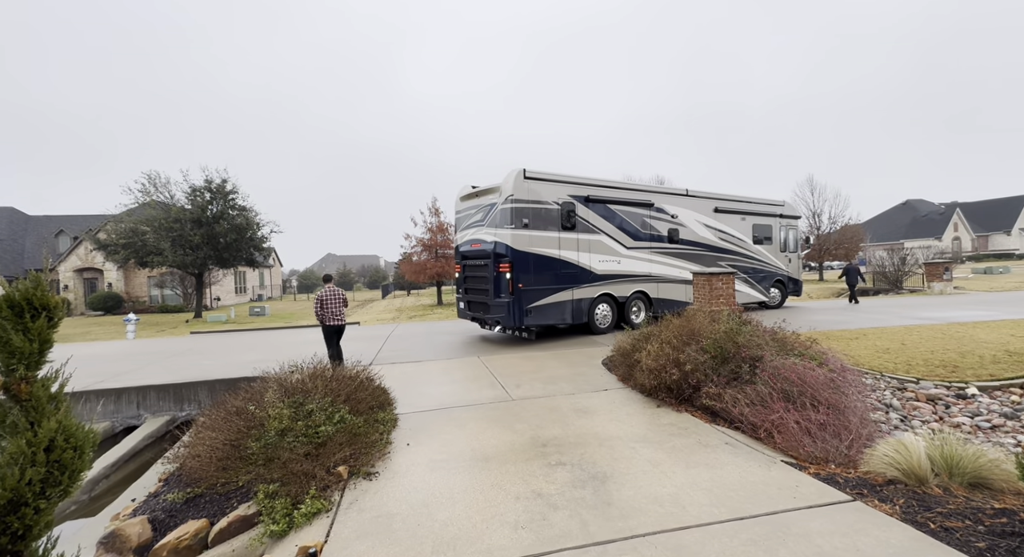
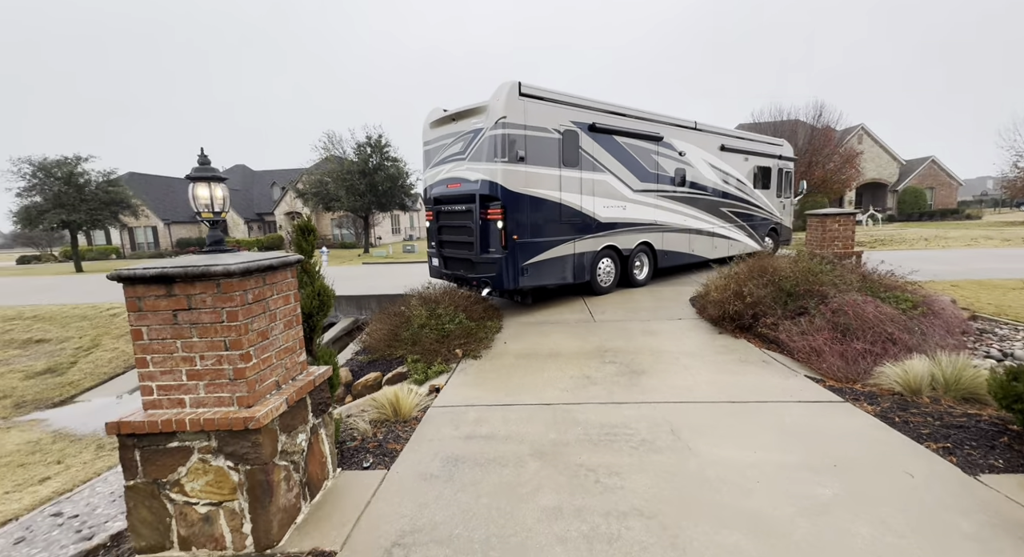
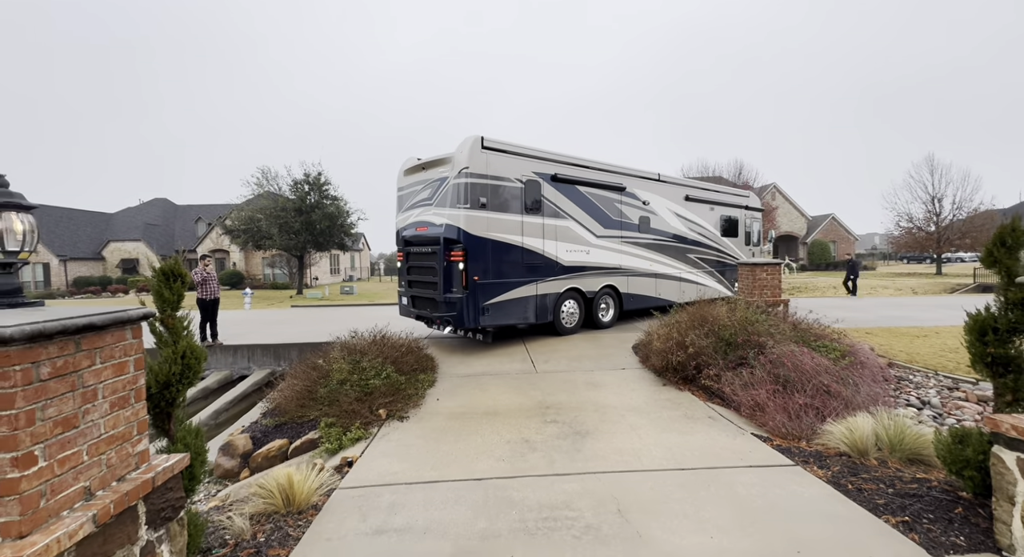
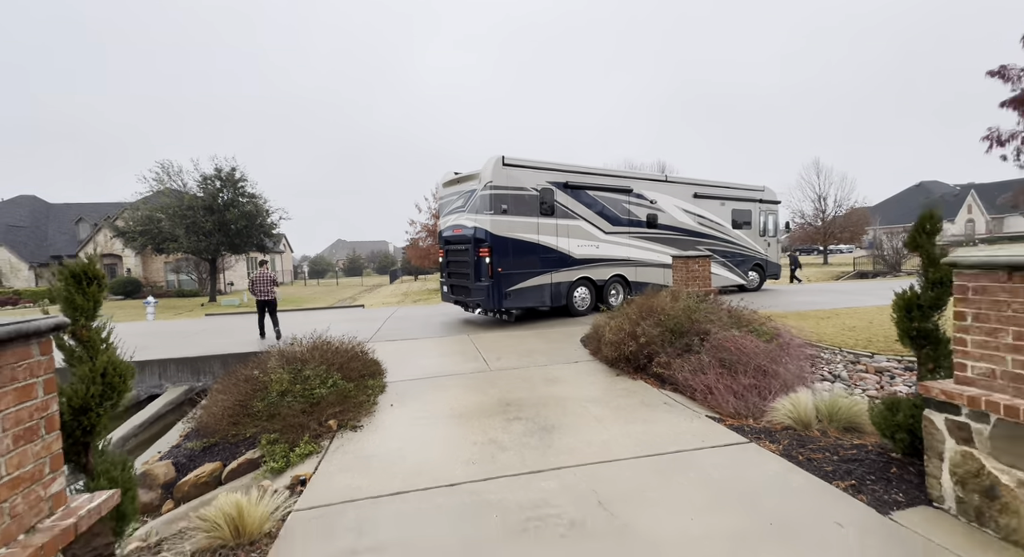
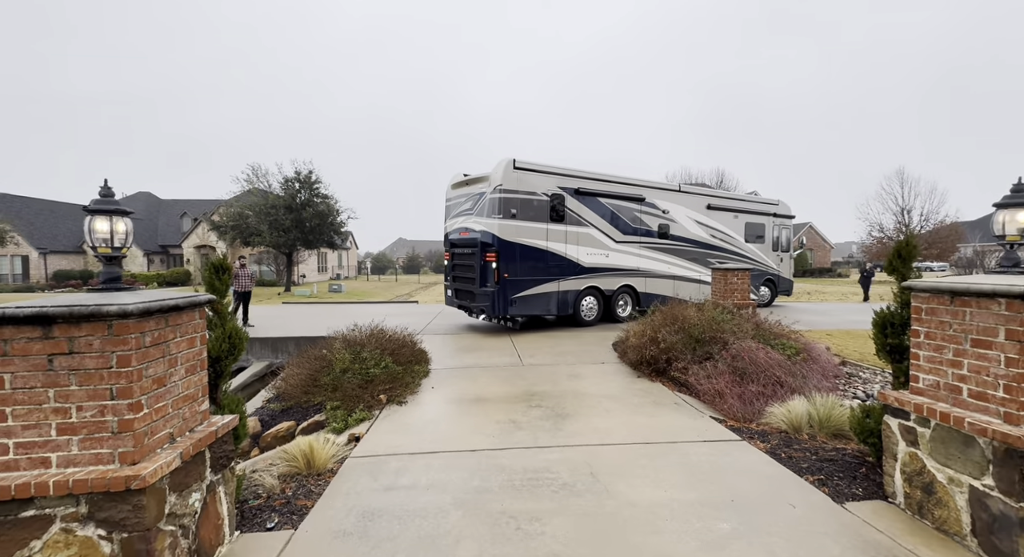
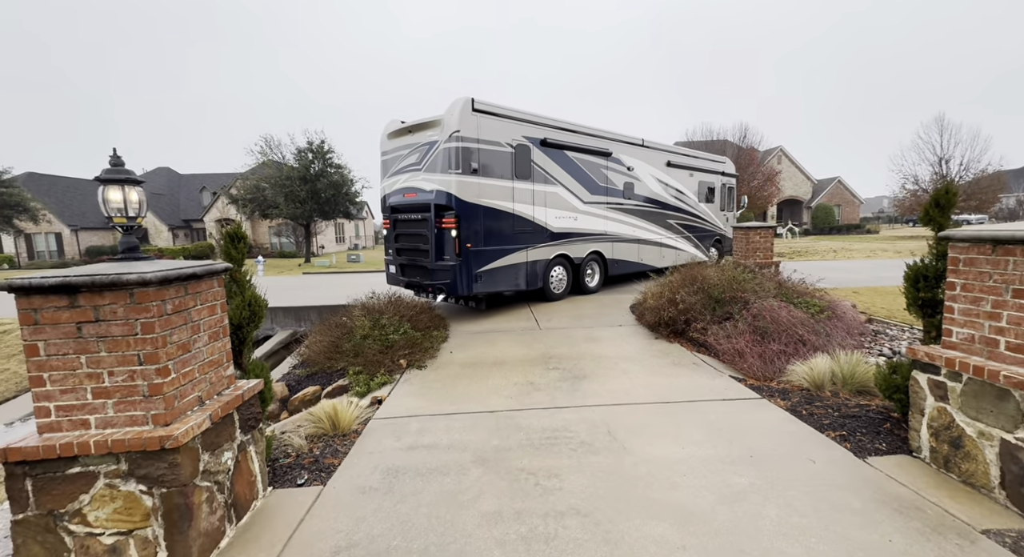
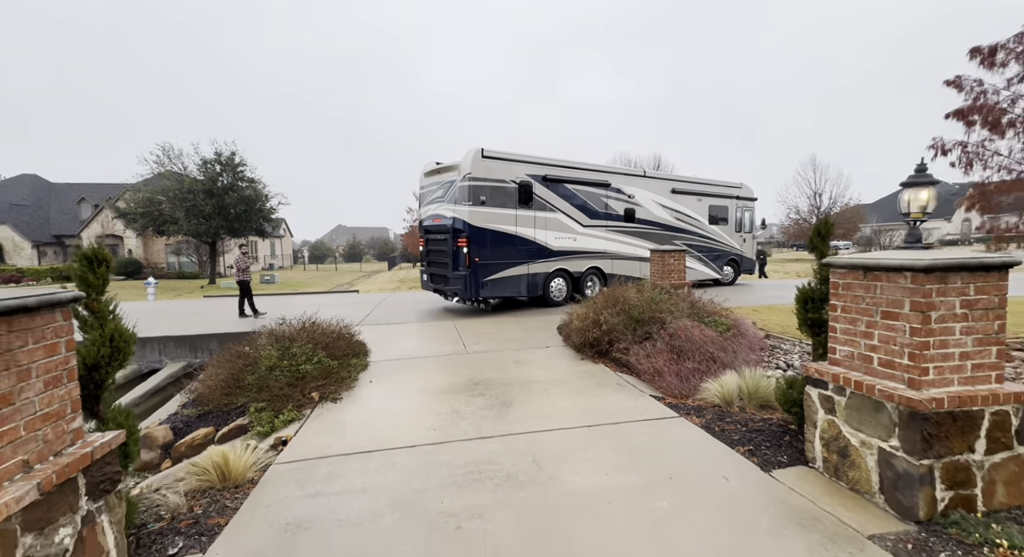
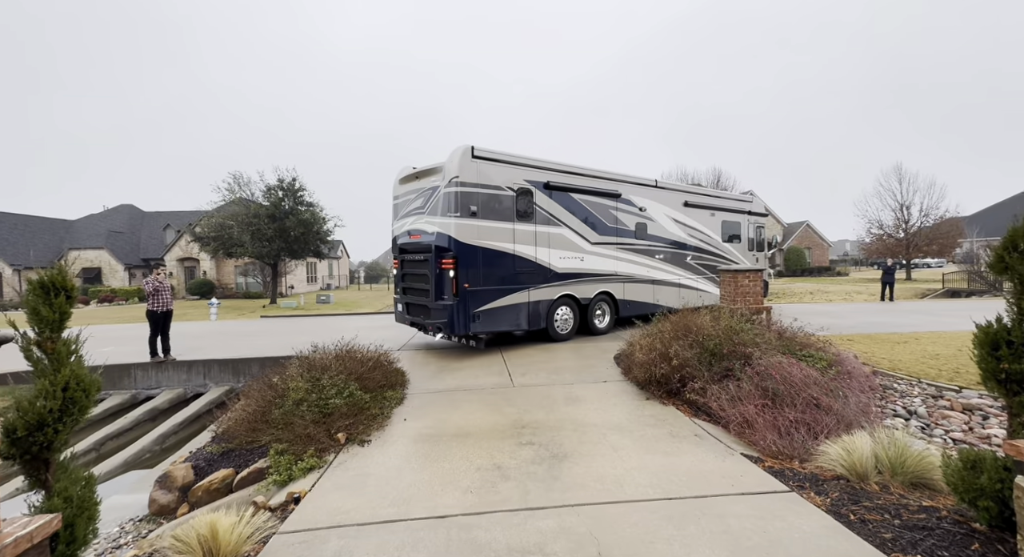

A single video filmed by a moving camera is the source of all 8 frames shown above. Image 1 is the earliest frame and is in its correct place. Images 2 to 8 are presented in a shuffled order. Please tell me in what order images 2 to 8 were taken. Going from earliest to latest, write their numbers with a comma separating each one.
4, 7, 5, 8, 3, 6, 2
